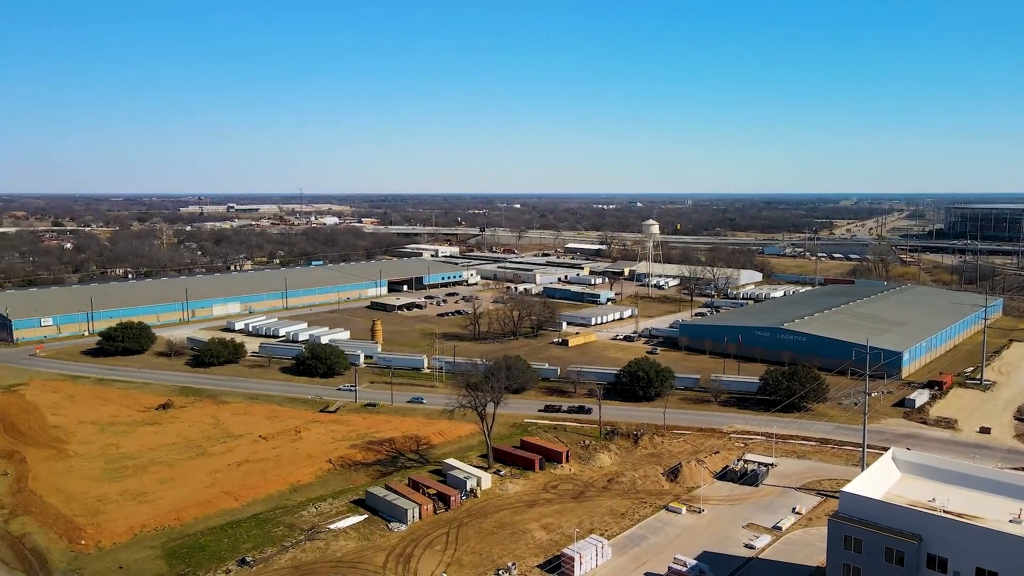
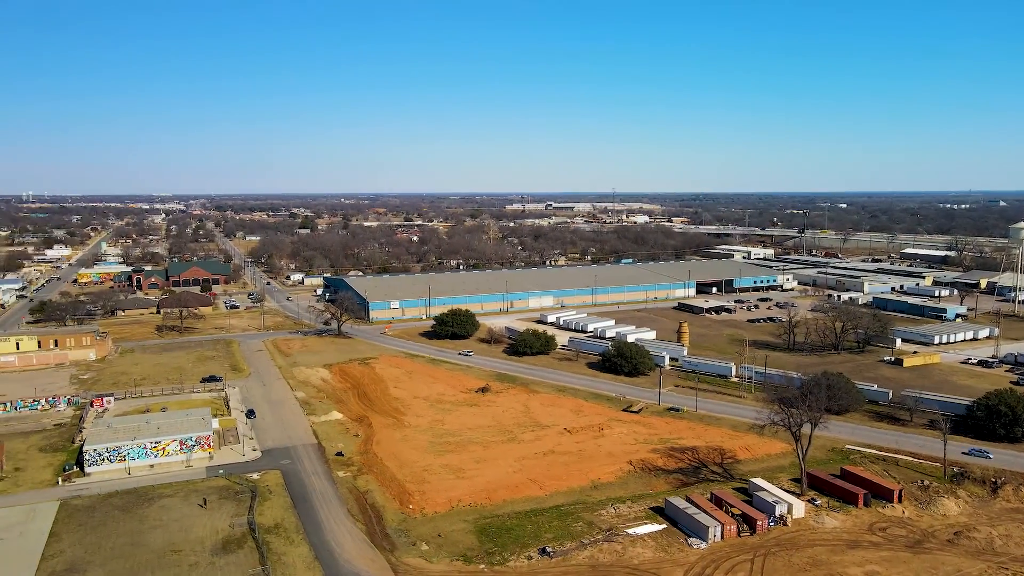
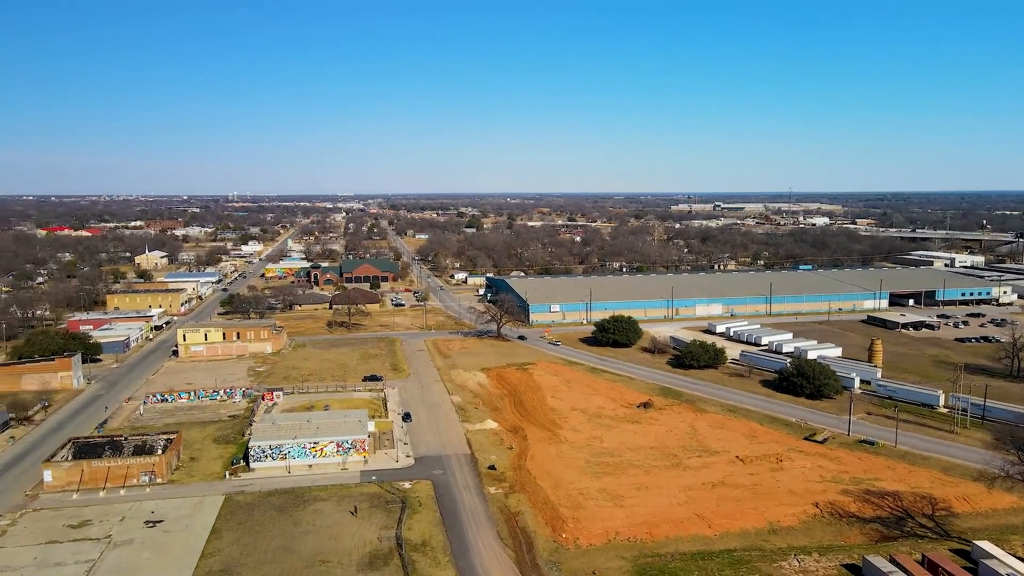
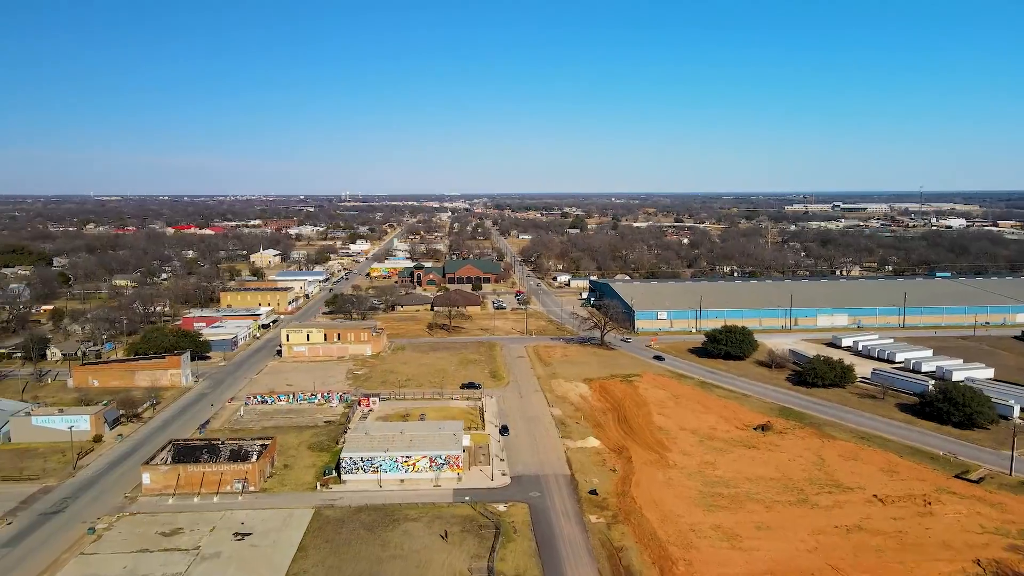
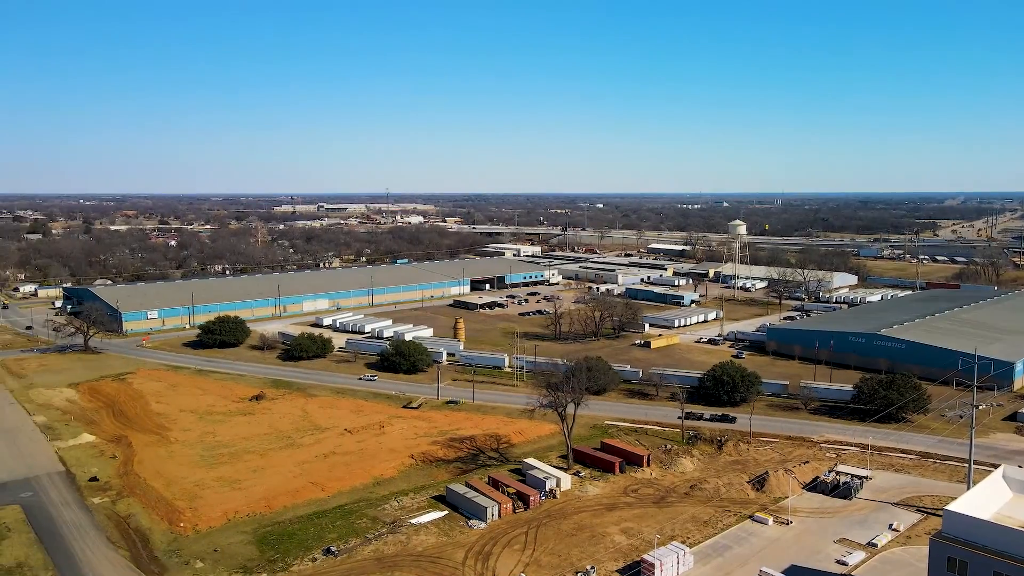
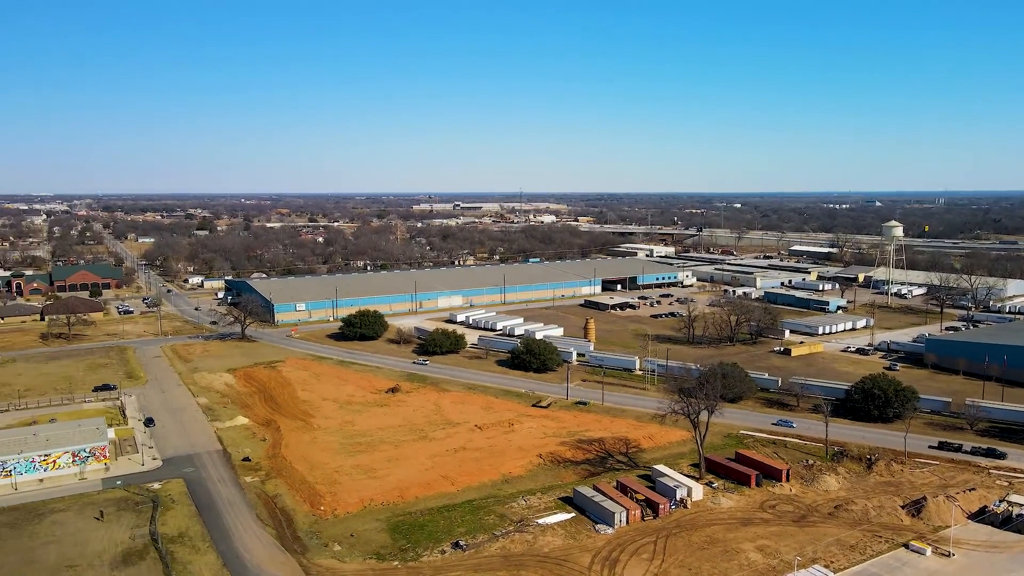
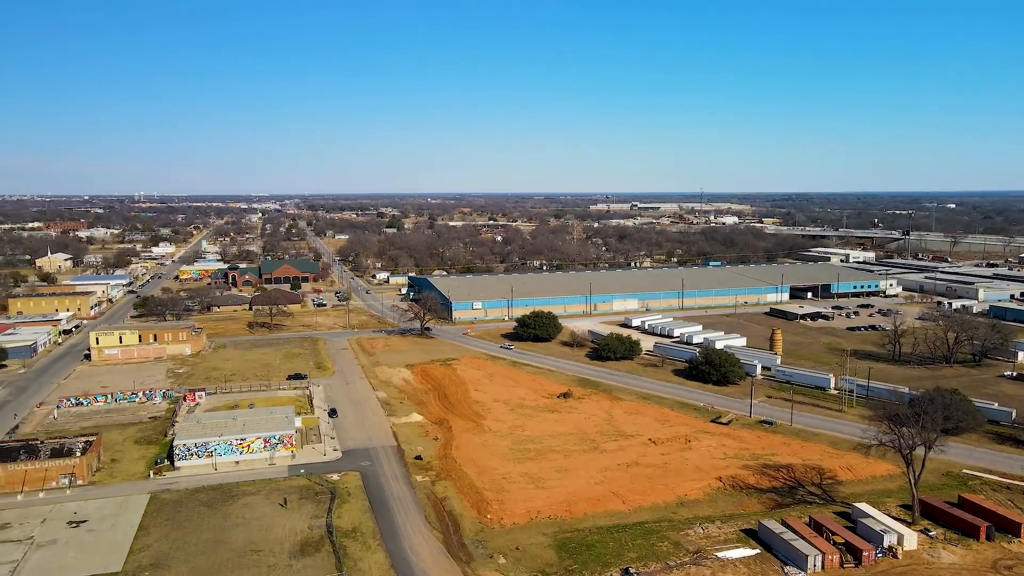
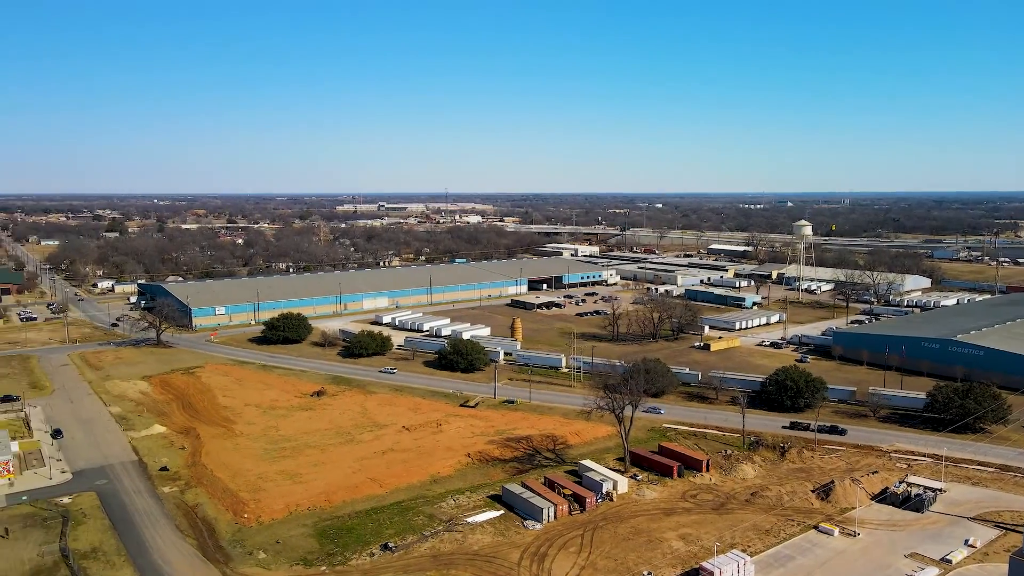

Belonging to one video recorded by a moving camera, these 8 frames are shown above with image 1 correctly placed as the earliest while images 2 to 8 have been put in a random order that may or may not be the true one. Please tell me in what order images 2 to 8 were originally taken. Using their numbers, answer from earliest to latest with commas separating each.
5, 8, 6, 2, 7, 3, 4
